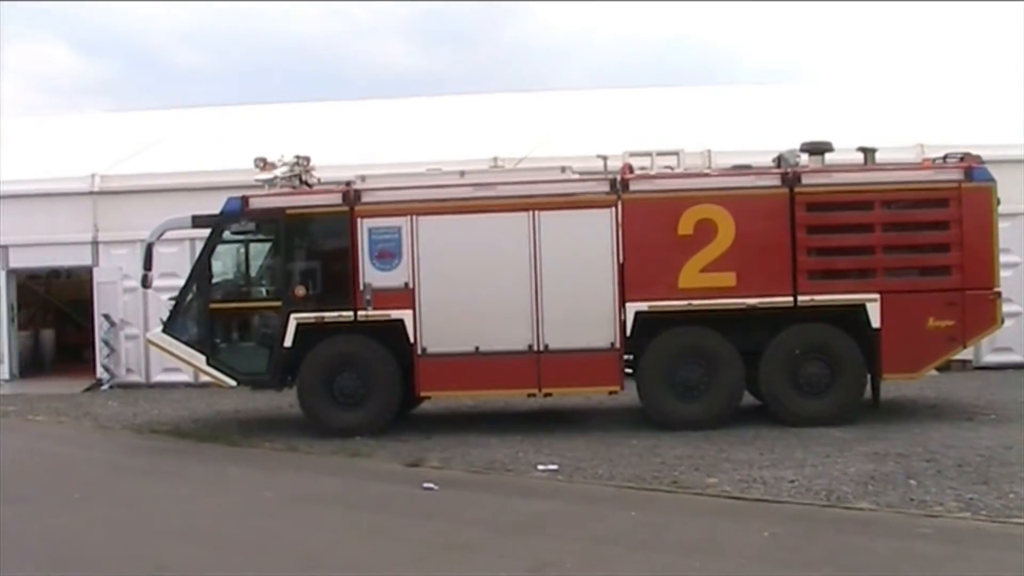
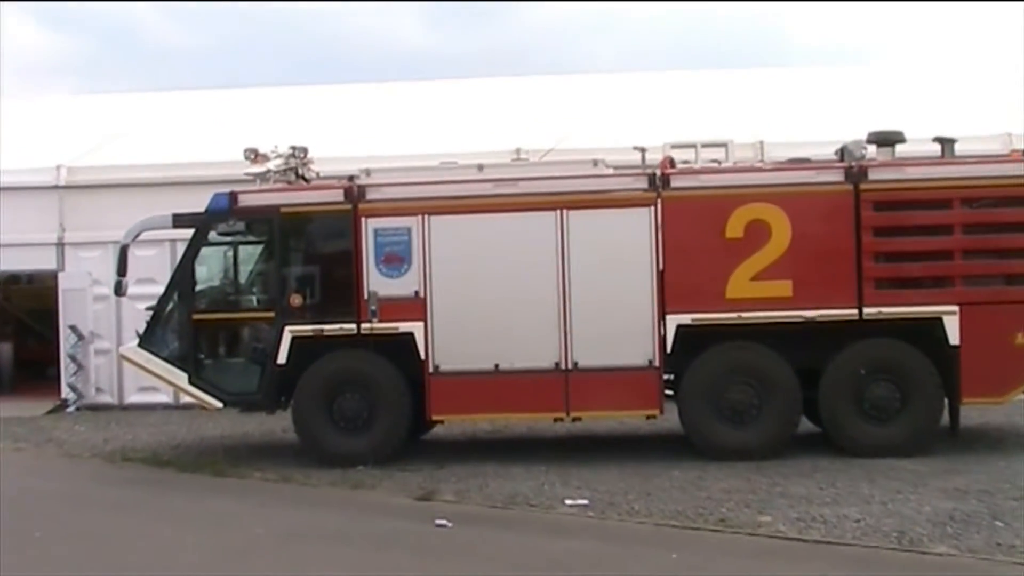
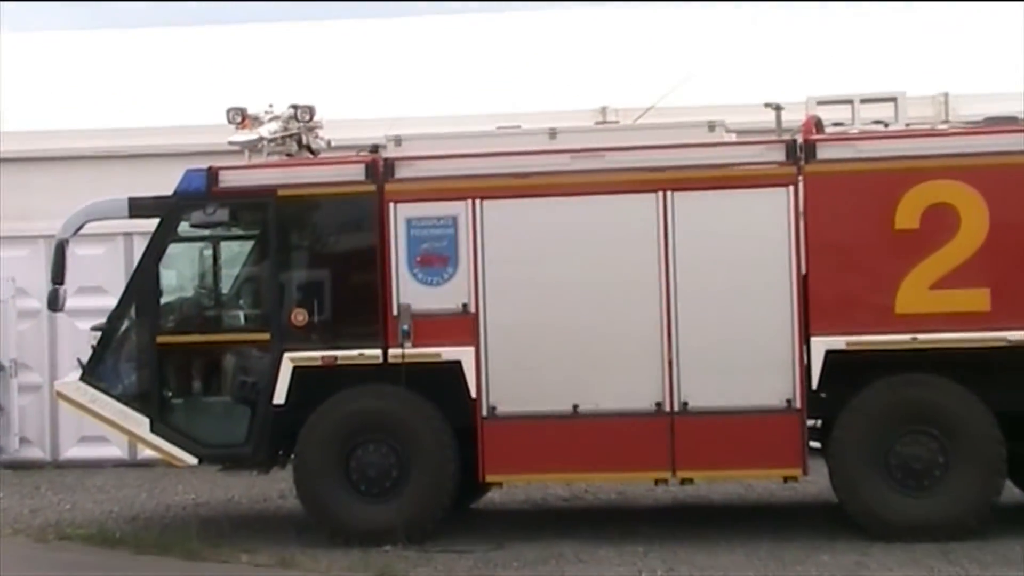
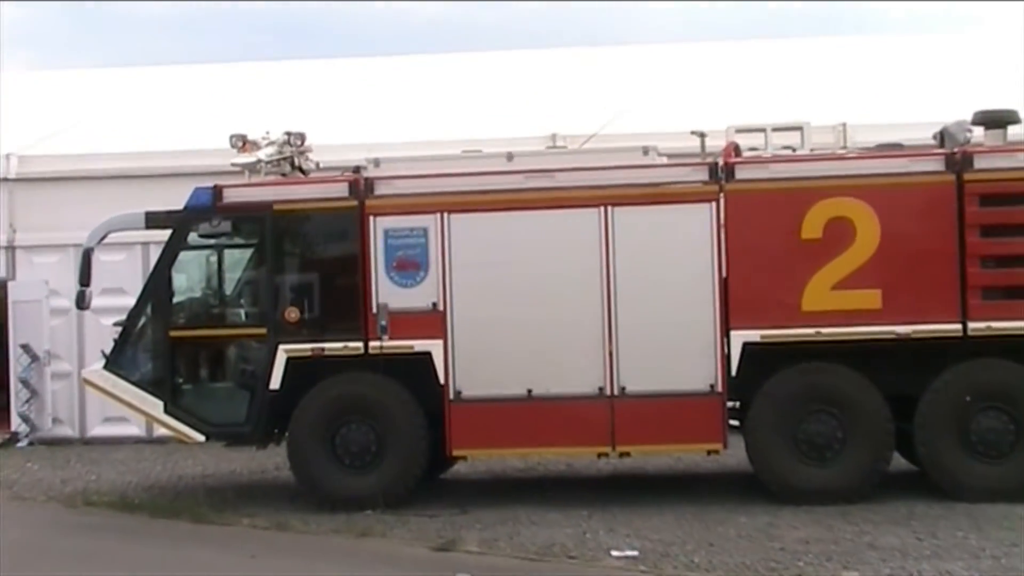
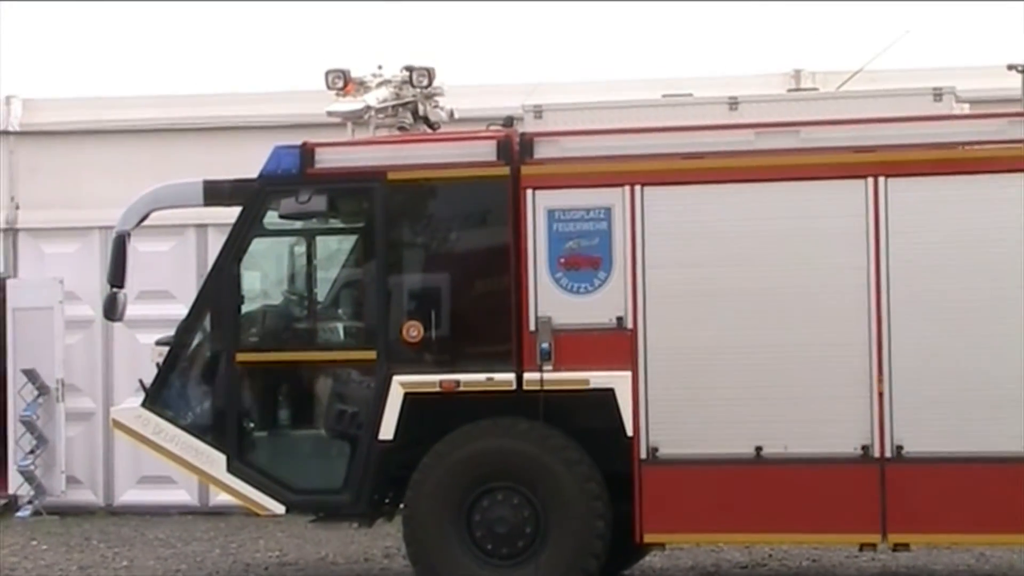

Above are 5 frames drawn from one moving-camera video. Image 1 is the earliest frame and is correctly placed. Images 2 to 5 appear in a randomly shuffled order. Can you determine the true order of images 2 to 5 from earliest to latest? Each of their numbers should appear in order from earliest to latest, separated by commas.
2, 4, 3, 5
